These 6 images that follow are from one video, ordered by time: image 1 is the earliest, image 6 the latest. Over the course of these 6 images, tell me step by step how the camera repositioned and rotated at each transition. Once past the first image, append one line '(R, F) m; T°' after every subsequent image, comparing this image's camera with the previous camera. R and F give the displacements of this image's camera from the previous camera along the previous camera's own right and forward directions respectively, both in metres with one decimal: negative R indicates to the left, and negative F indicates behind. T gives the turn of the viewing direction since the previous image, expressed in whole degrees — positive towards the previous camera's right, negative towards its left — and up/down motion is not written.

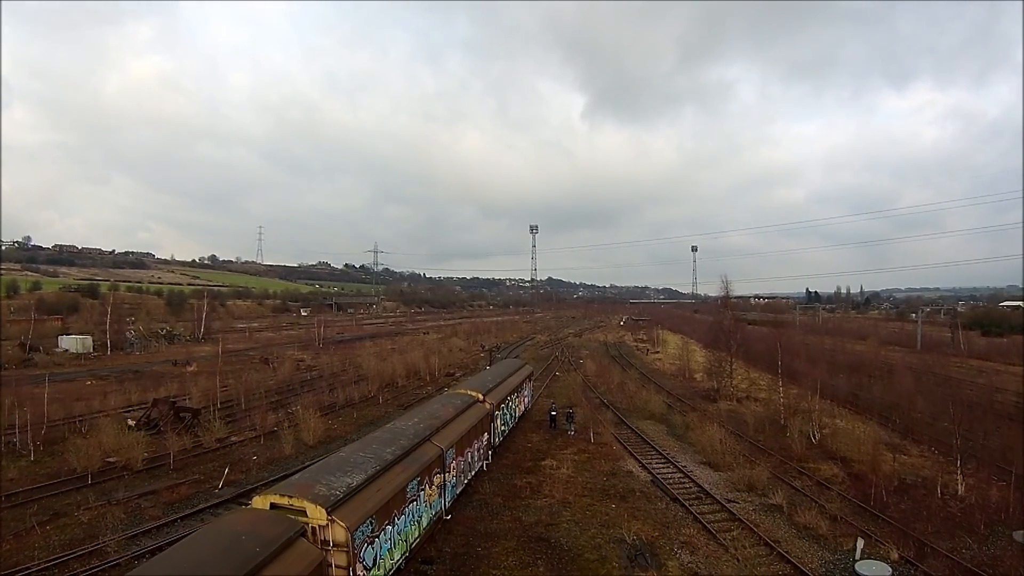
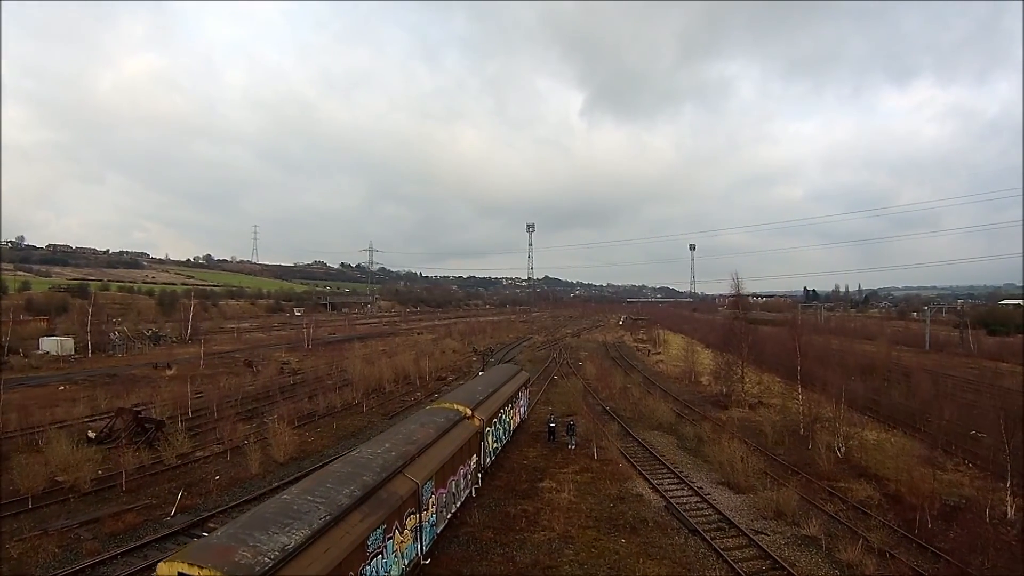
(+0.1, +1.9) m; 0°
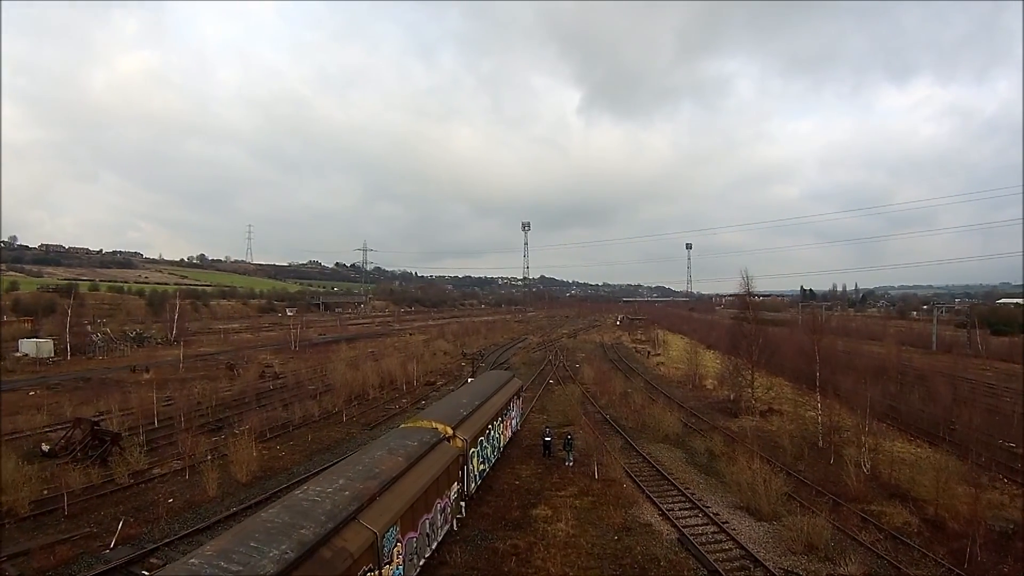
(+0.2, +1.8) m; 0°
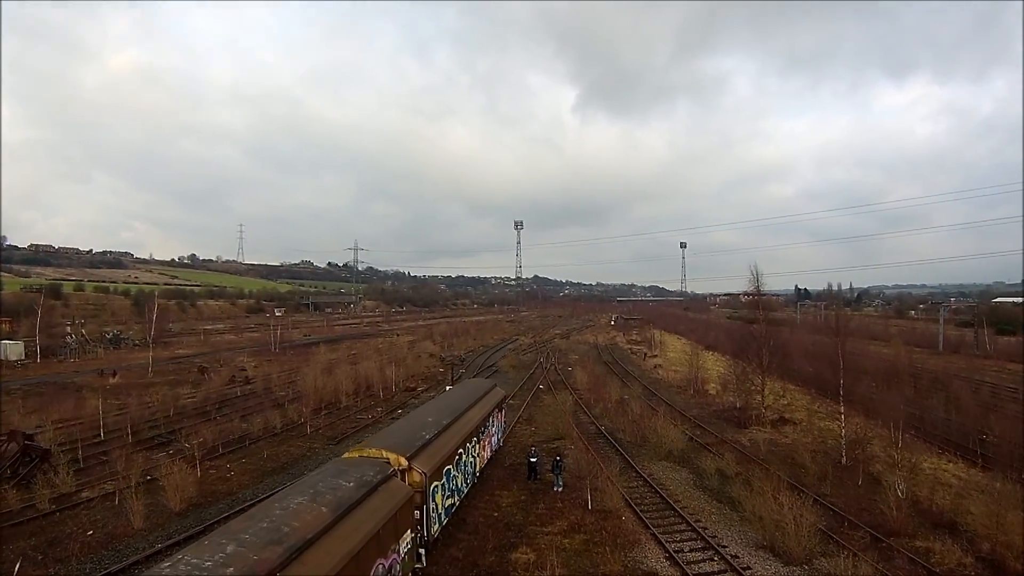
(+0.4, +2.2) m; +1°
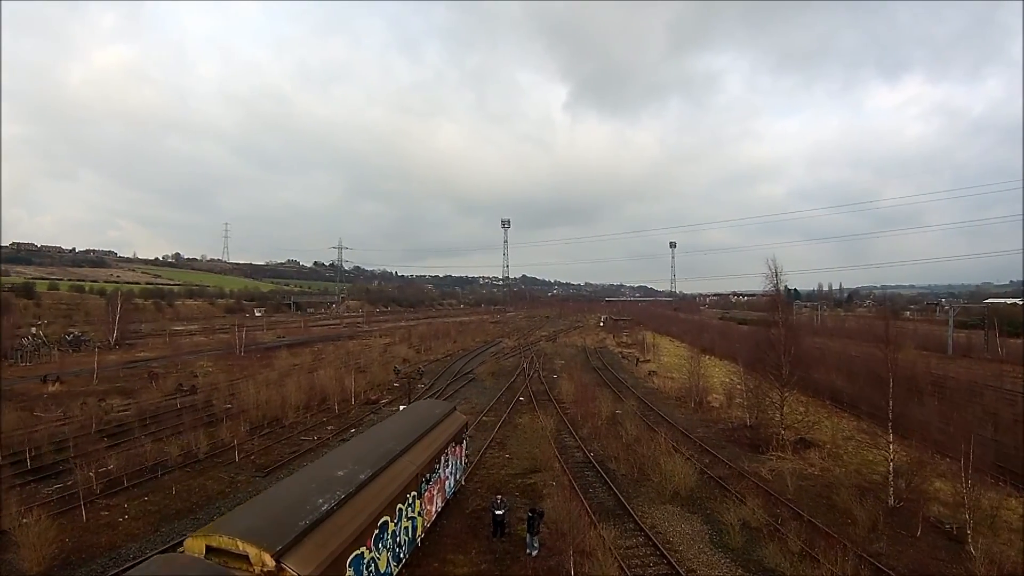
(+0.6, +3.2) m; +1°
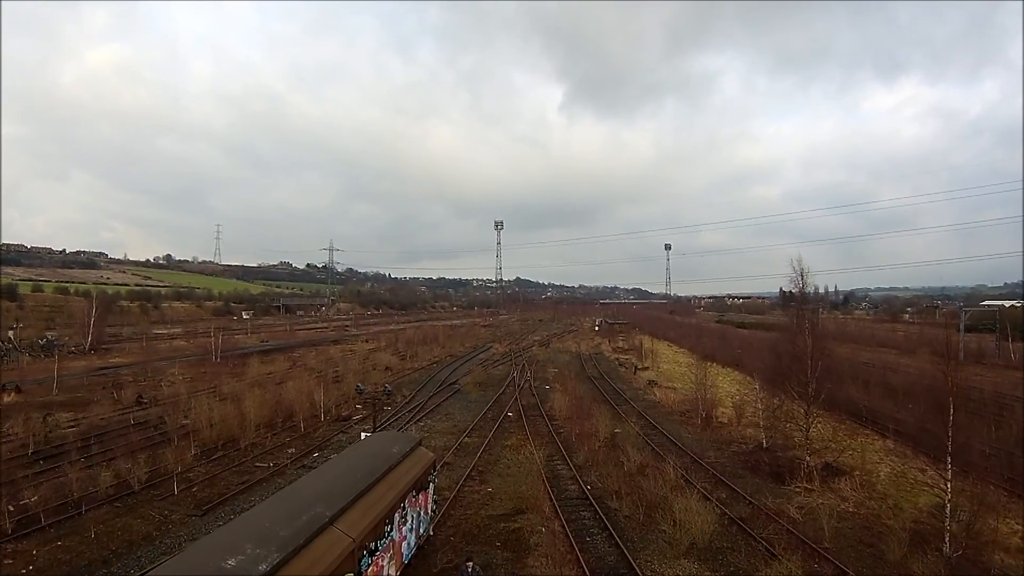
(+0.3, +2.1) m; +1°
